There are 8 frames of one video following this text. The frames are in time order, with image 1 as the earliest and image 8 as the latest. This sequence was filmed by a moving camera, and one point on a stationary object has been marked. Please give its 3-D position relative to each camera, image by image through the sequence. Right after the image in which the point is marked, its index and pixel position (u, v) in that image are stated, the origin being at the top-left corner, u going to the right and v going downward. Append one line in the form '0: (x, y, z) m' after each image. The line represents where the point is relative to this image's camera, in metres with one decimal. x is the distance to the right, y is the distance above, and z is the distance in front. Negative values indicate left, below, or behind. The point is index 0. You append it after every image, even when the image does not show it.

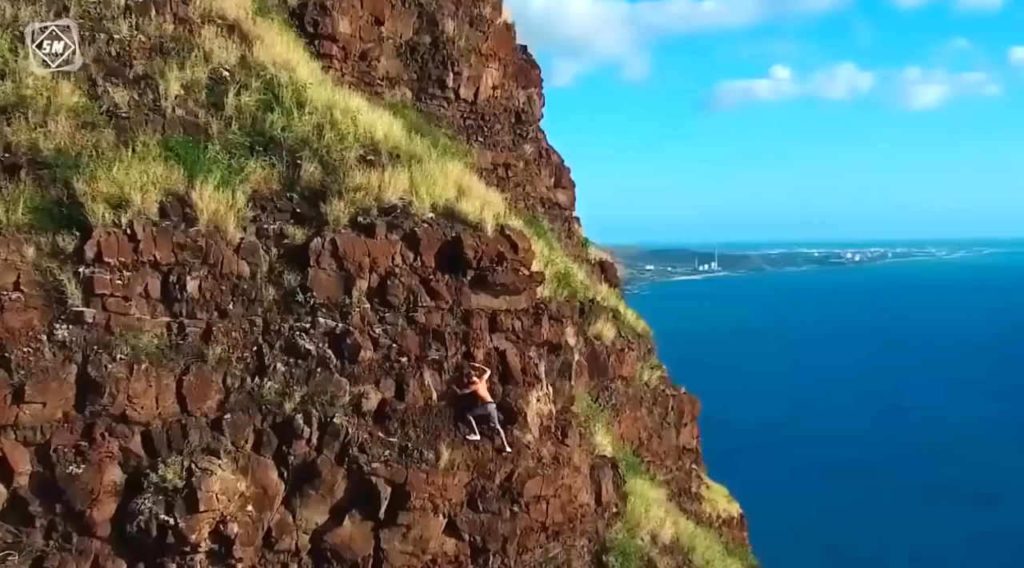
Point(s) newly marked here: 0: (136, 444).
0: (-3.2, -1.3, +8.1) m
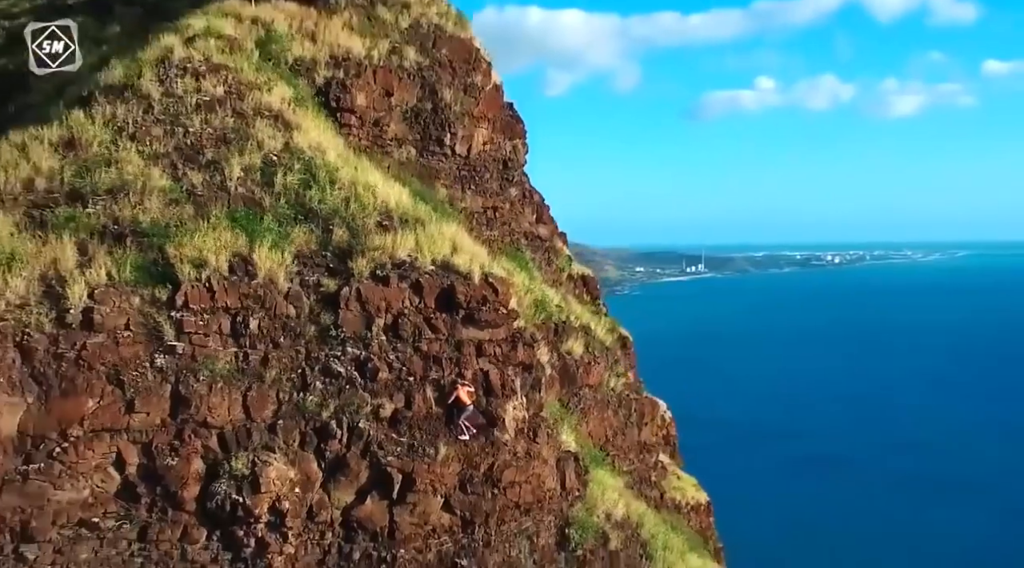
0: (-3.5, -1.8, +11.0) m
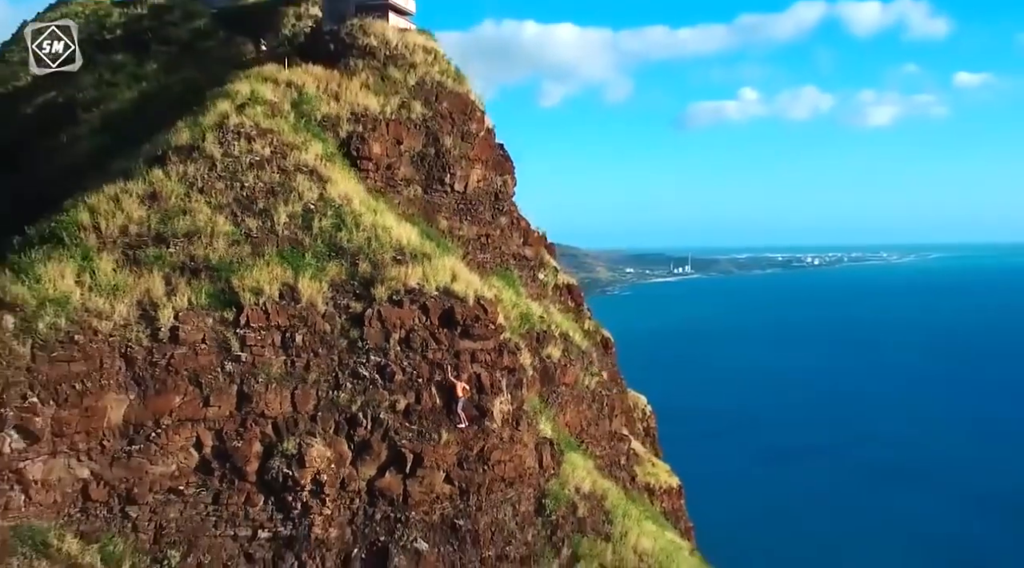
0: (-3.7, -2.2, +14.4) m
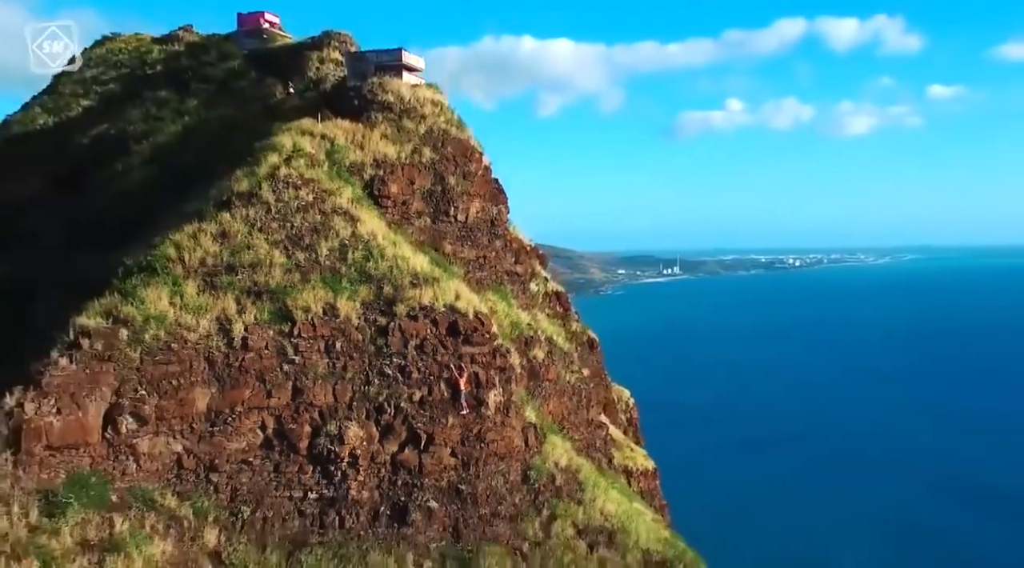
0: (-3.9, -2.6, +18.8) m
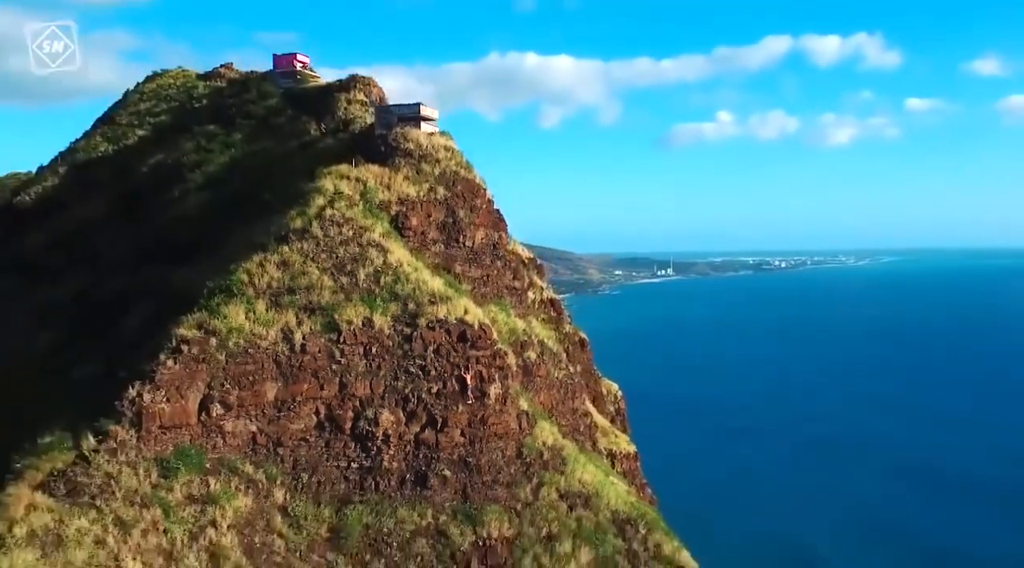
0: (-4.0, -3.0, +24.4) m
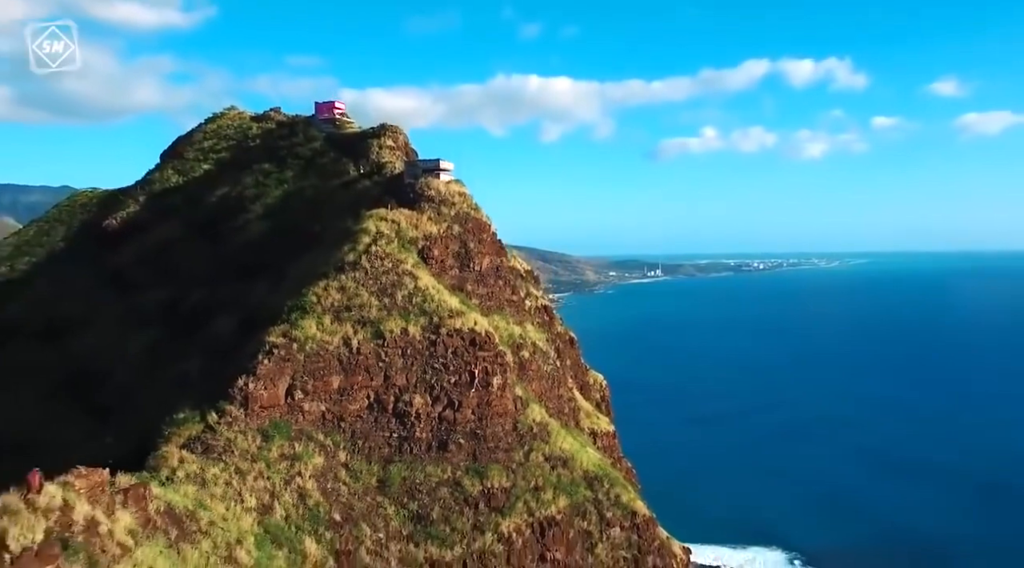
0: (-4.1, -3.8, +33.6) m
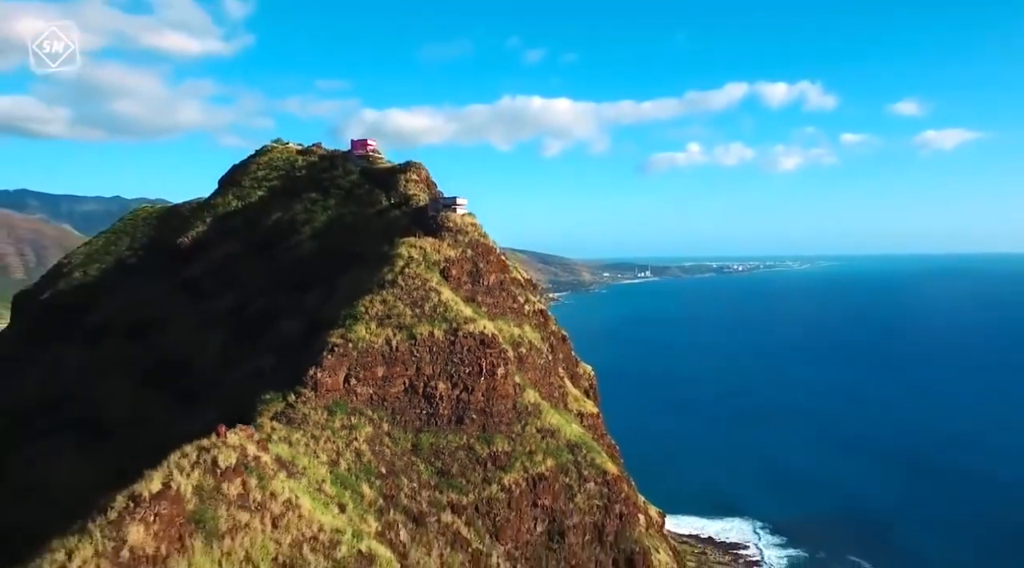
0: (-4.1, -4.4, +44.7) m
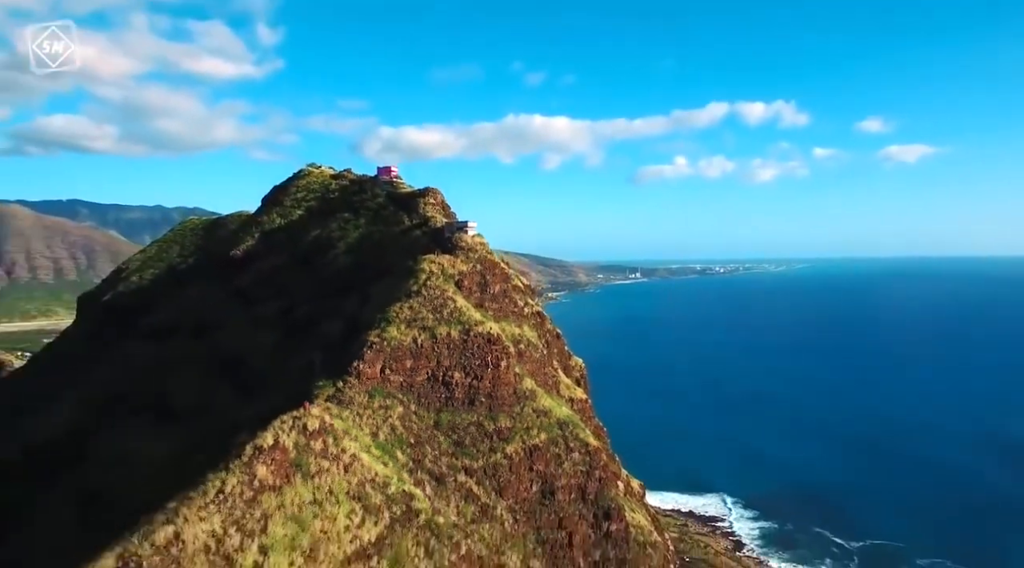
0: (-4.1, -5.0, +56.1) m
